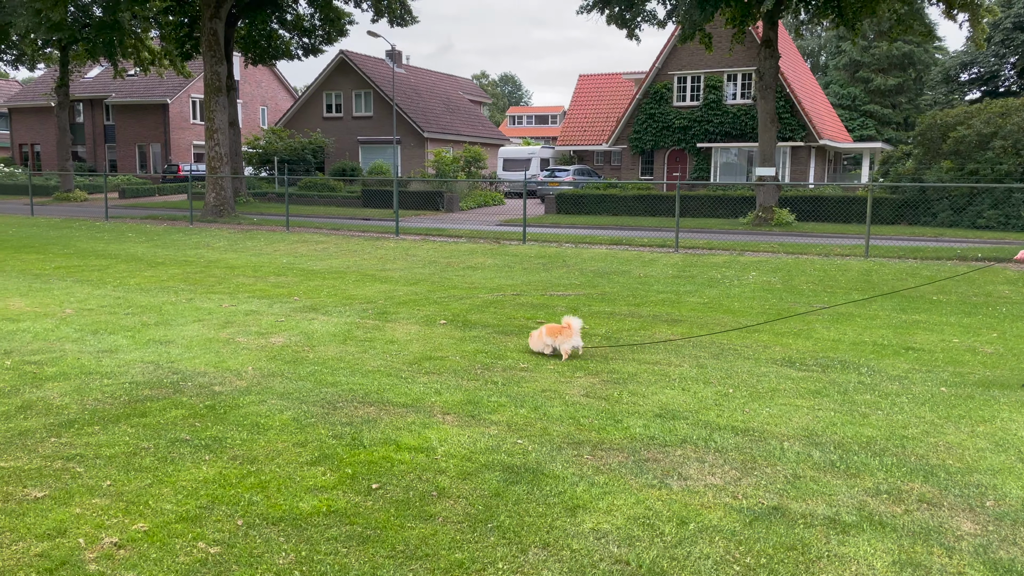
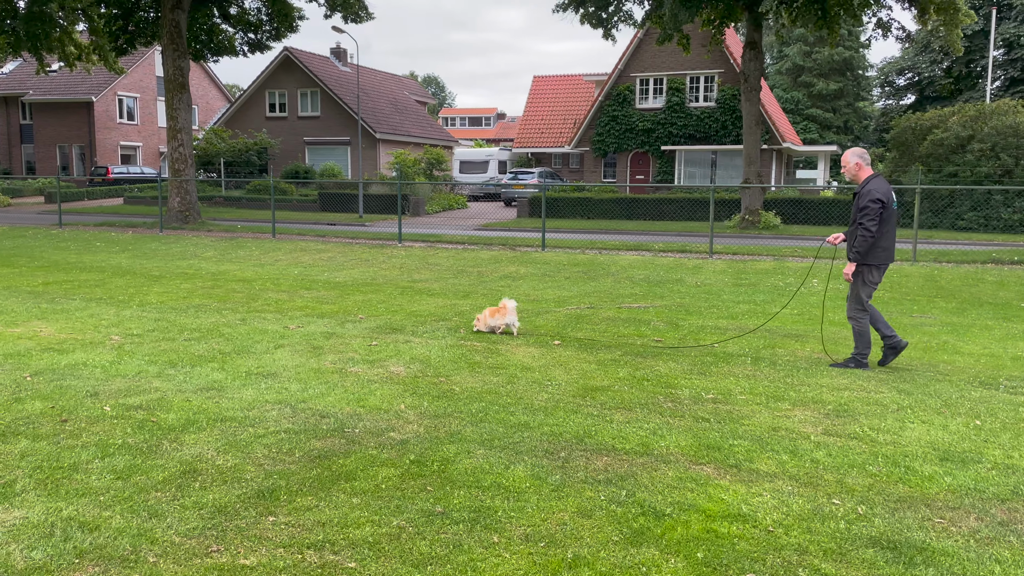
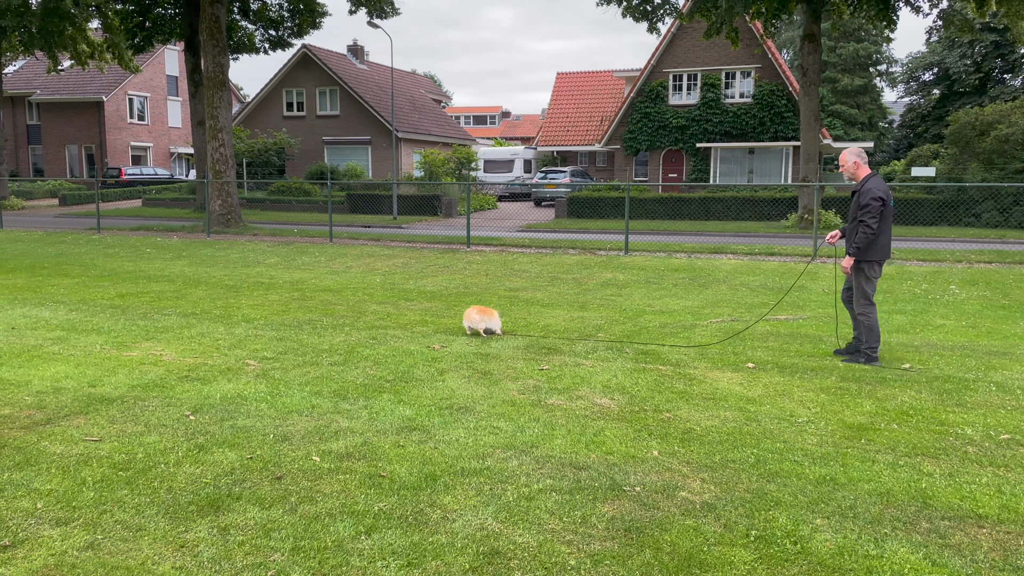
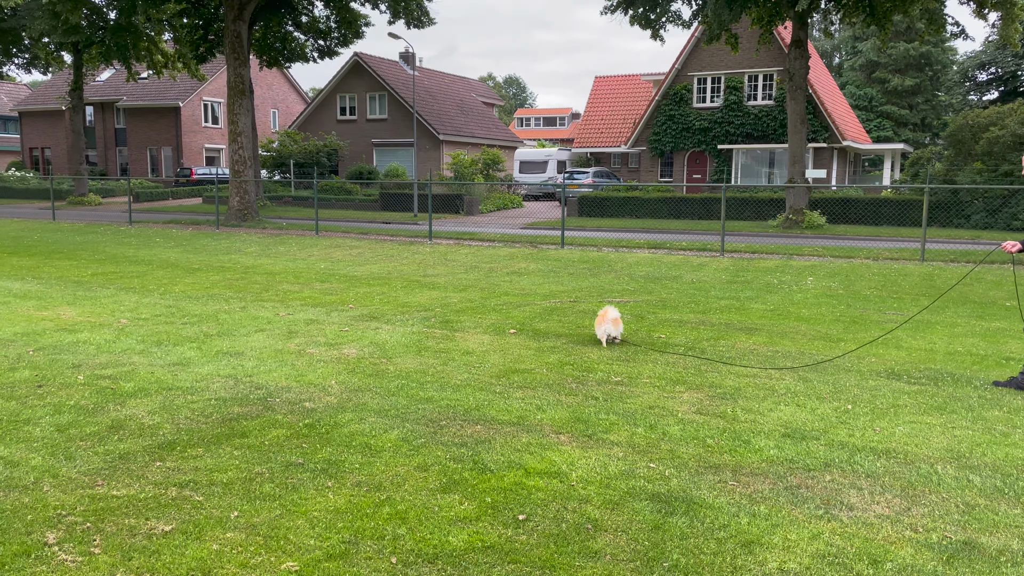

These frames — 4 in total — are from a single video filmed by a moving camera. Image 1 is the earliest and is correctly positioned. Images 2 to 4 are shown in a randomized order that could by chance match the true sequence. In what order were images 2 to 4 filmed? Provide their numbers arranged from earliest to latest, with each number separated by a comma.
4, 2, 3
